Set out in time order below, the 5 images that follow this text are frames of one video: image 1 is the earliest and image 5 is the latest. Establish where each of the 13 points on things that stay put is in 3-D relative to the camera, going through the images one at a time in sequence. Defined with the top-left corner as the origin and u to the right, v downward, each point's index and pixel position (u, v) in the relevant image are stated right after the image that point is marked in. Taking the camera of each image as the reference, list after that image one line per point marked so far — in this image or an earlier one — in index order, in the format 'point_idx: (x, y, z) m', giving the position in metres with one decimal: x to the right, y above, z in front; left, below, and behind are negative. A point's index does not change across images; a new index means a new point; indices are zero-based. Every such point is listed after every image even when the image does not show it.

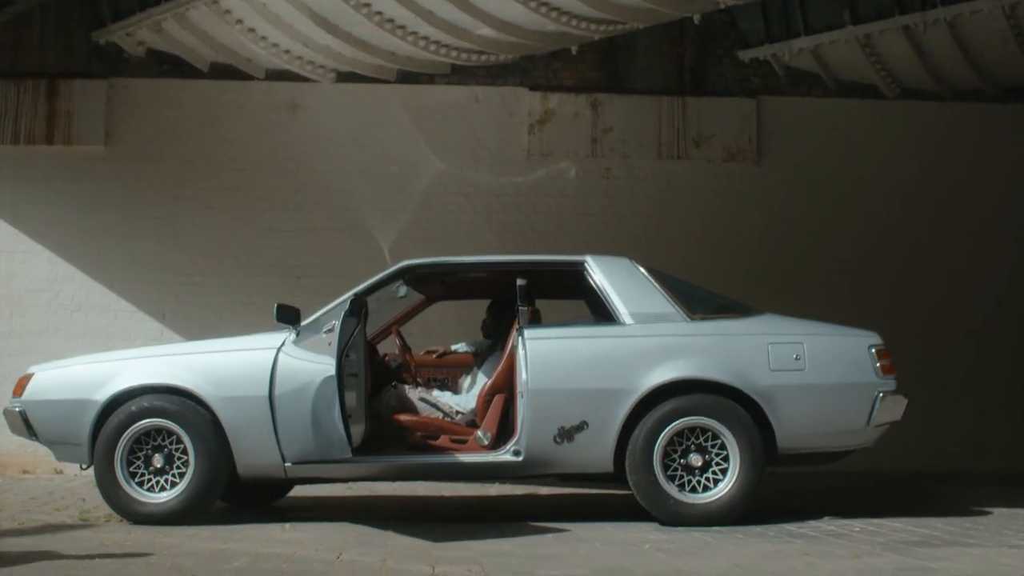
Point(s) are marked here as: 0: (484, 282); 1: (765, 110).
0: (-0.1, 0.0, +6.2) m
1: (+2.1, +1.5, +9.7) m
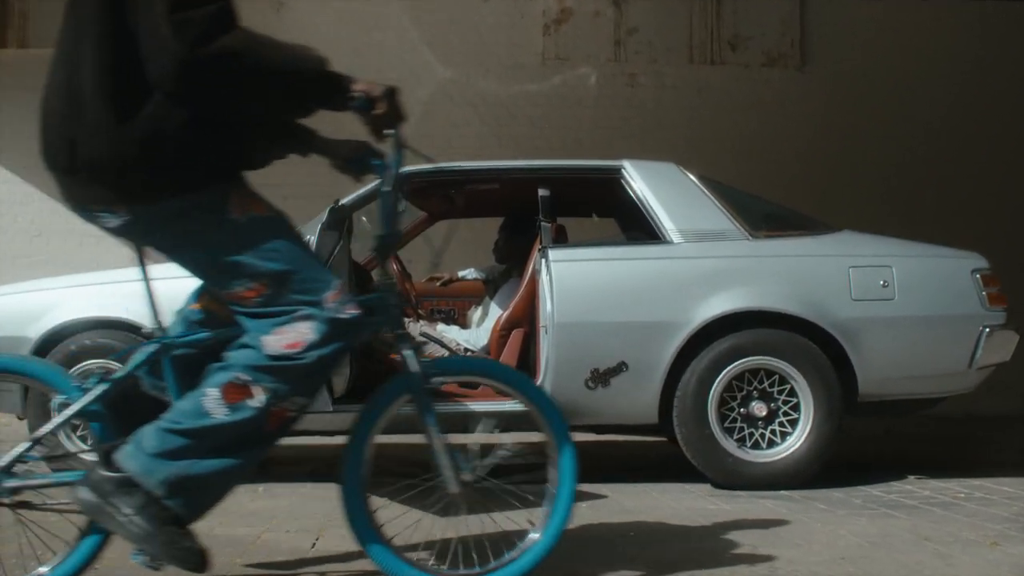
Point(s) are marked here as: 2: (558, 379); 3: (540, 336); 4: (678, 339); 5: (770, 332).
0: (-0.1, +0.4, +5.2) m
1: (+2.2, +2.1, +8.6) m
2: (+0.2, -0.3, +4.2) m
3: (+0.1, -0.2, +4.4) m
4: (+0.6, -0.2, +4.2) m
5: (+0.9, -0.2, +4.3) m
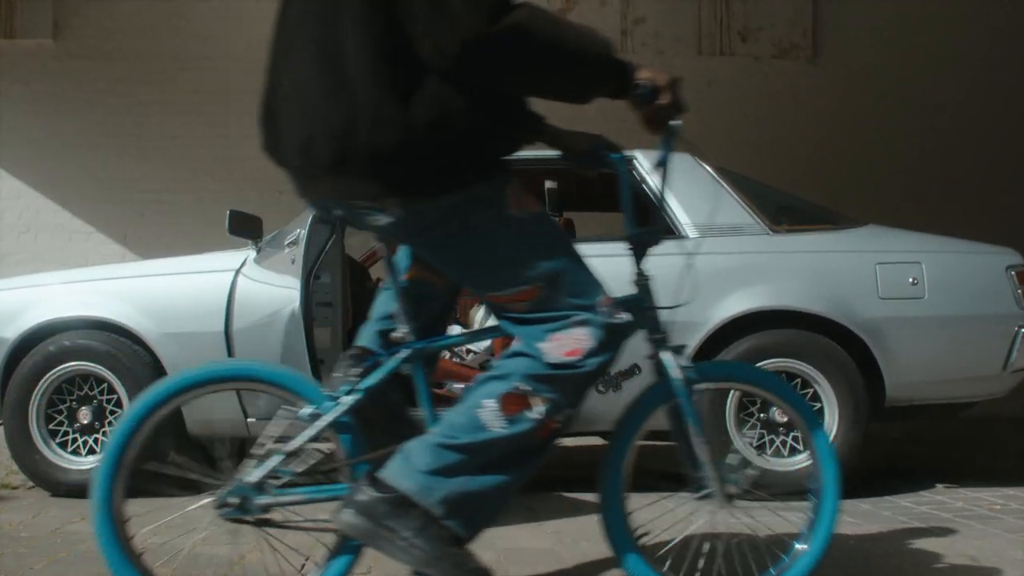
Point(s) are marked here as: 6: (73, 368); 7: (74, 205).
0: (0.0, +0.4, +5.0) m
1: (+2.2, +2.1, +8.4) m
2: (+0.2, -0.3, +4.0) m
3: (+0.1, -0.2, +4.1) m
4: (+0.6, -0.2, +4.0) m
5: (+1.0, -0.2, +4.0) m
6: (-1.6, -0.3, +4.2) m
7: (-3.0, +0.6, +7.9) m
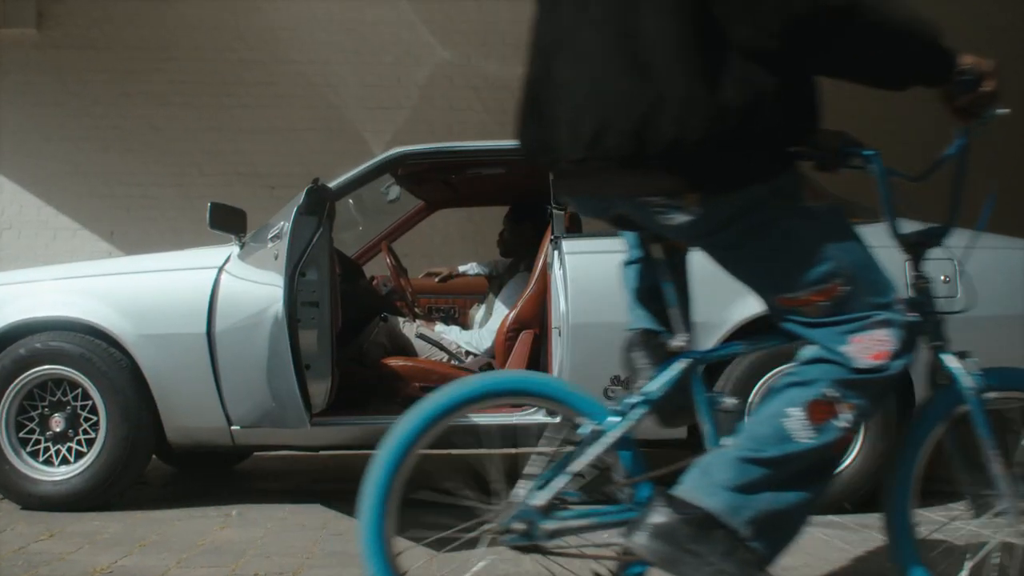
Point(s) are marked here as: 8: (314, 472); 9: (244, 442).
0: (0.0, +0.4, +4.7) m
1: (+2.2, +2.1, +8.1) m
2: (+0.2, -0.3, +3.7) m
3: (+0.1, -0.2, +3.8) m
4: (+0.6, -0.2, +3.7) m
5: (+1.0, -0.1, +3.7) m
6: (-1.6, -0.3, +3.9) m
7: (-3.0, +0.6, +7.6) m
8: (-0.8, -0.8, +4.9) m
9: (-0.9, -0.5, +3.9) m
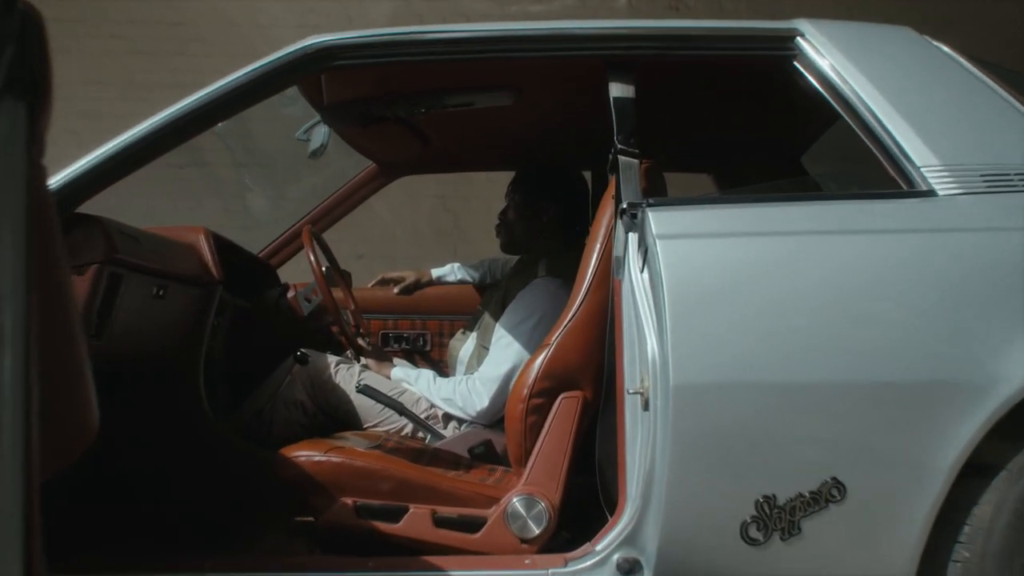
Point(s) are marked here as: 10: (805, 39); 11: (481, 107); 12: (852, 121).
0: (0.0, +0.4, +2.7) m
1: (+2.2, +2.0, +6.2) m
2: (+0.2, -0.3, +1.7) m
3: (+0.2, -0.2, +1.9) m
4: (+0.7, -0.2, +1.8) m
5: (+1.0, -0.2, +1.8) m
6: (-1.5, -0.3, +1.9) m
7: (-3.0, +0.5, +5.6) m
8: (-0.8, -0.8, +2.9) m
9: (-0.8, -0.5, +1.9) m
10: (+0.5, +0.4, +2.1) m
11: (-0.1, +0.4, +2.6) m
12: (+0.6, +0.3, +2.0) m
